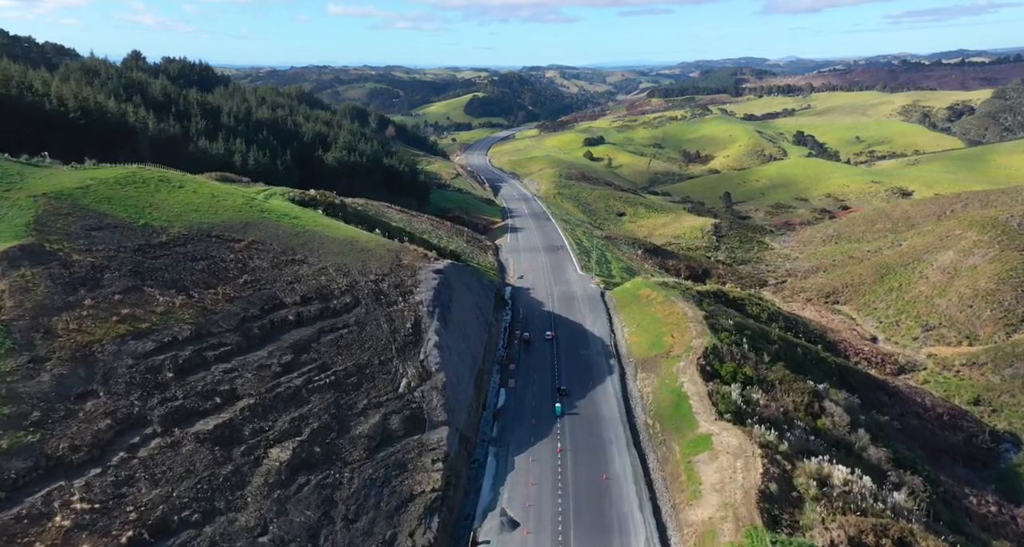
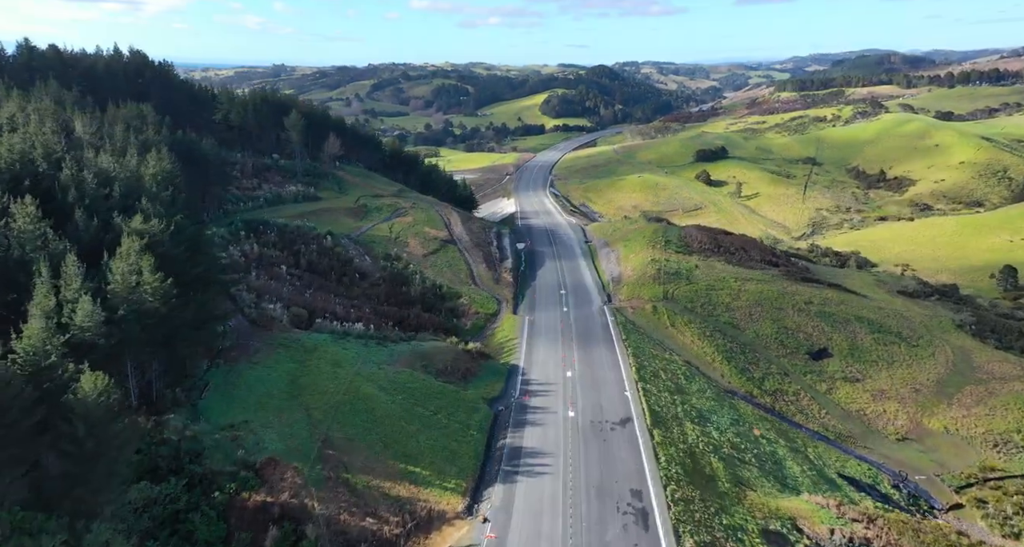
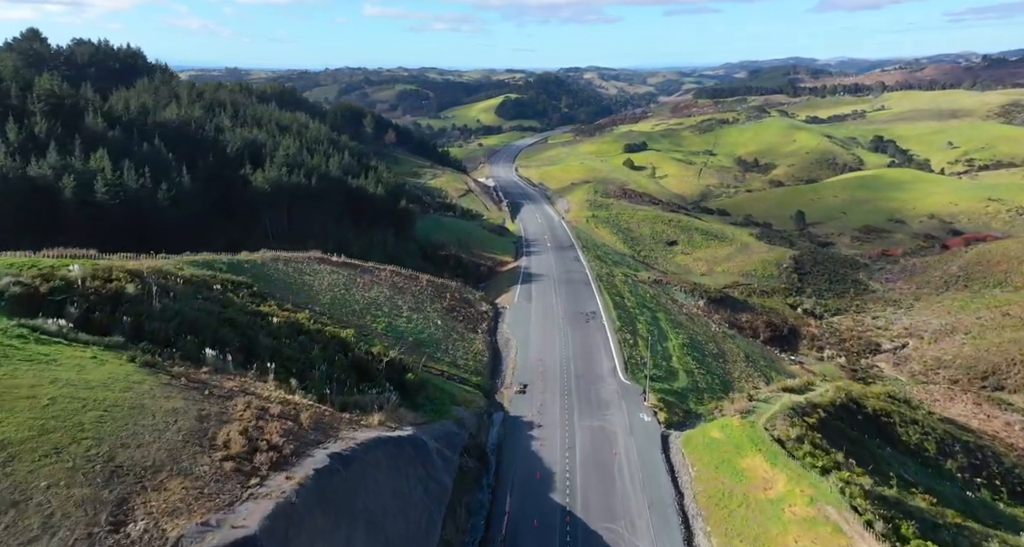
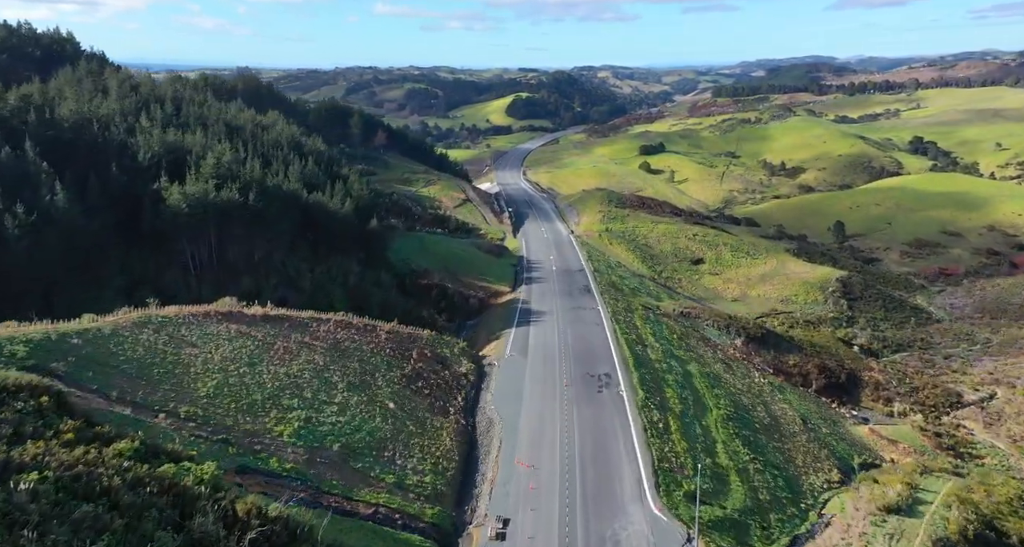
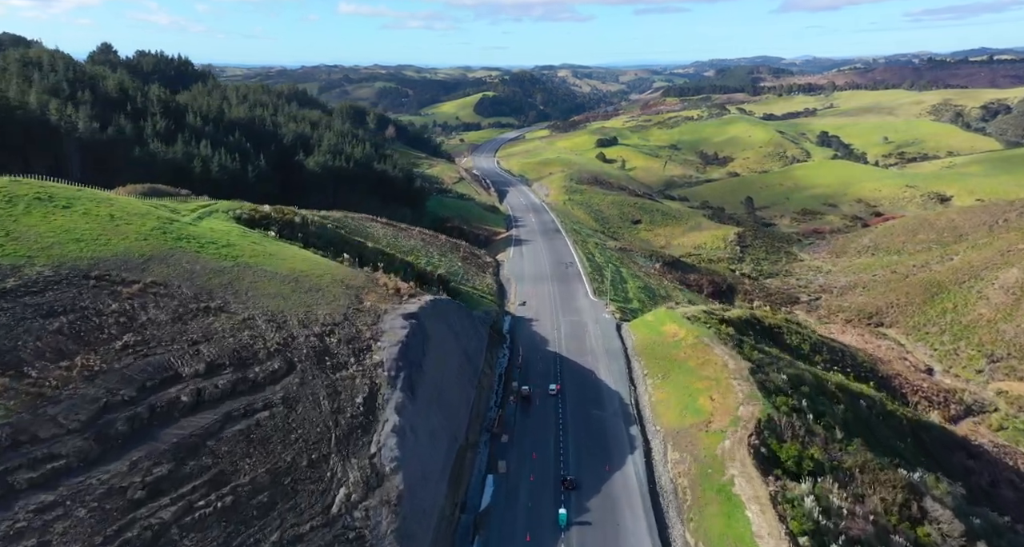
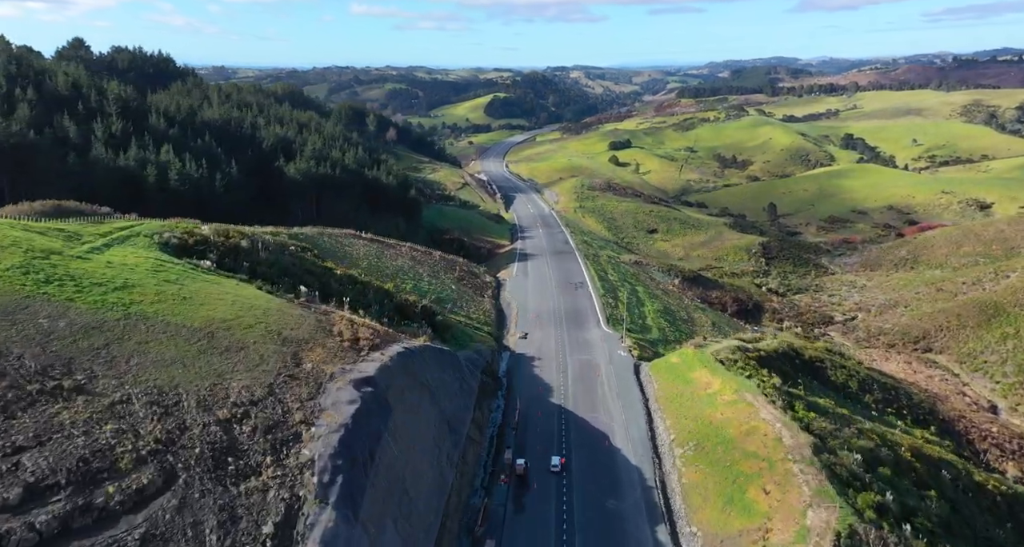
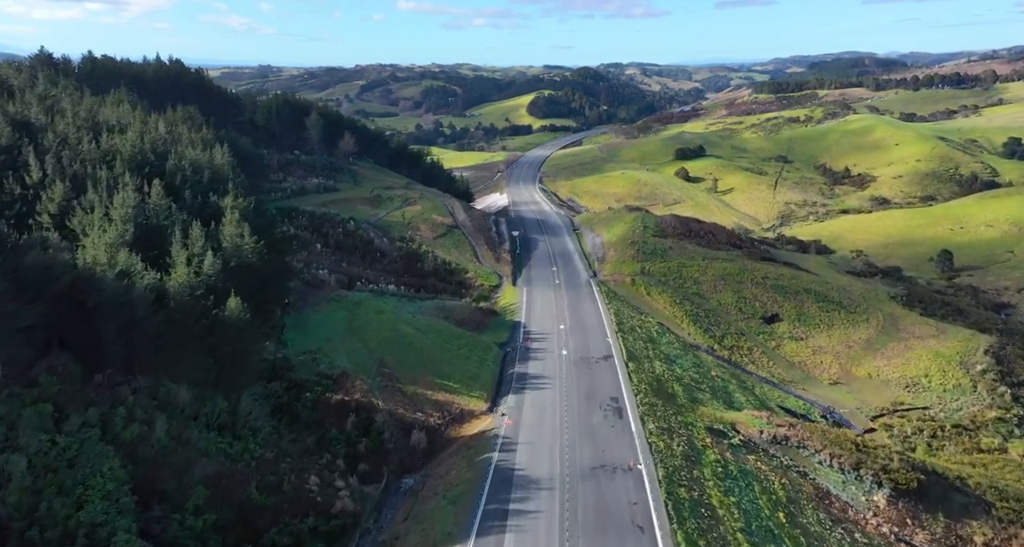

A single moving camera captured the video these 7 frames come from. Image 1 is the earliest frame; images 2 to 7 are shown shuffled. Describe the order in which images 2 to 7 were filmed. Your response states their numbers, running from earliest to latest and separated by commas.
5, 6, 3, 4, 7, 2
